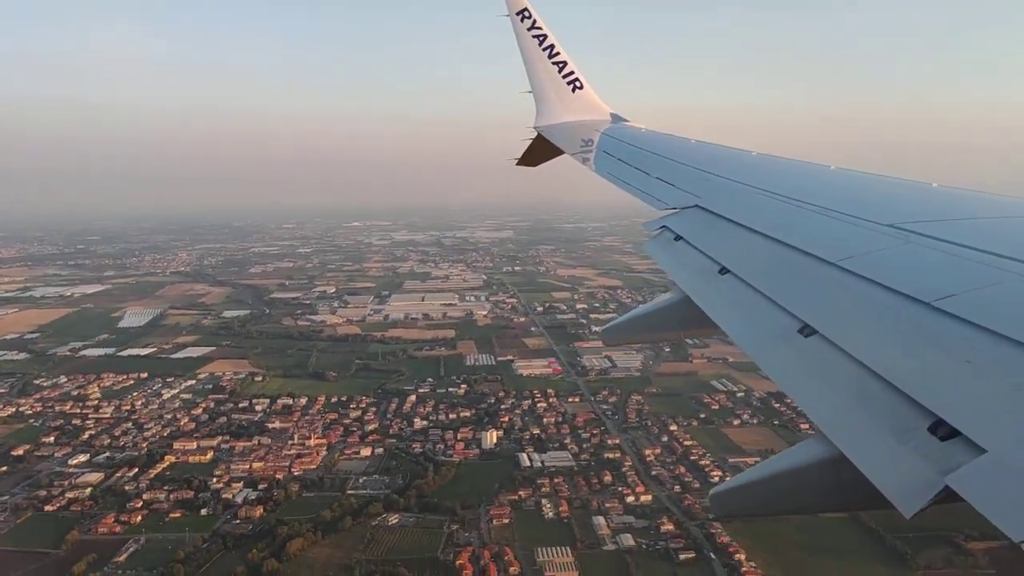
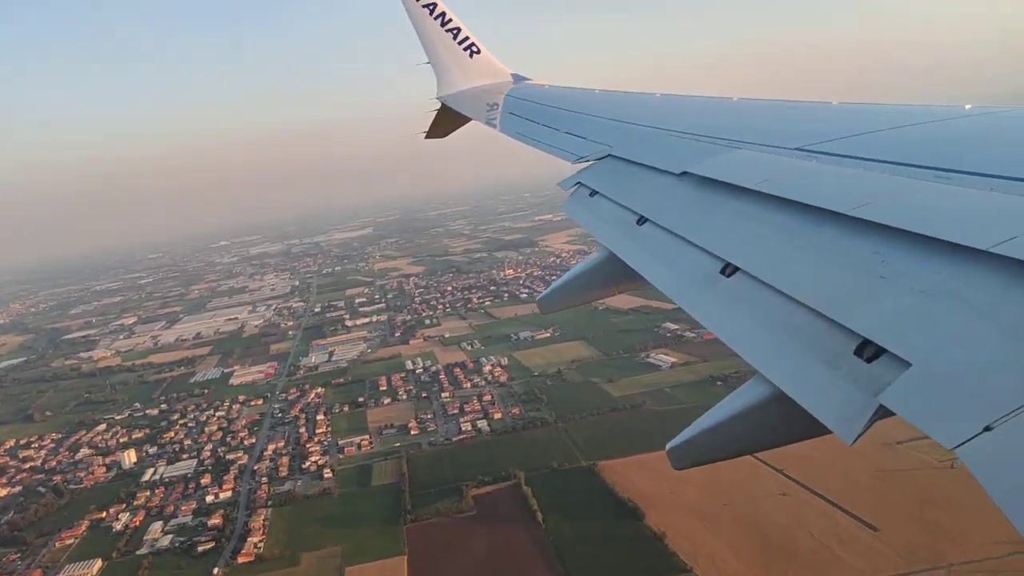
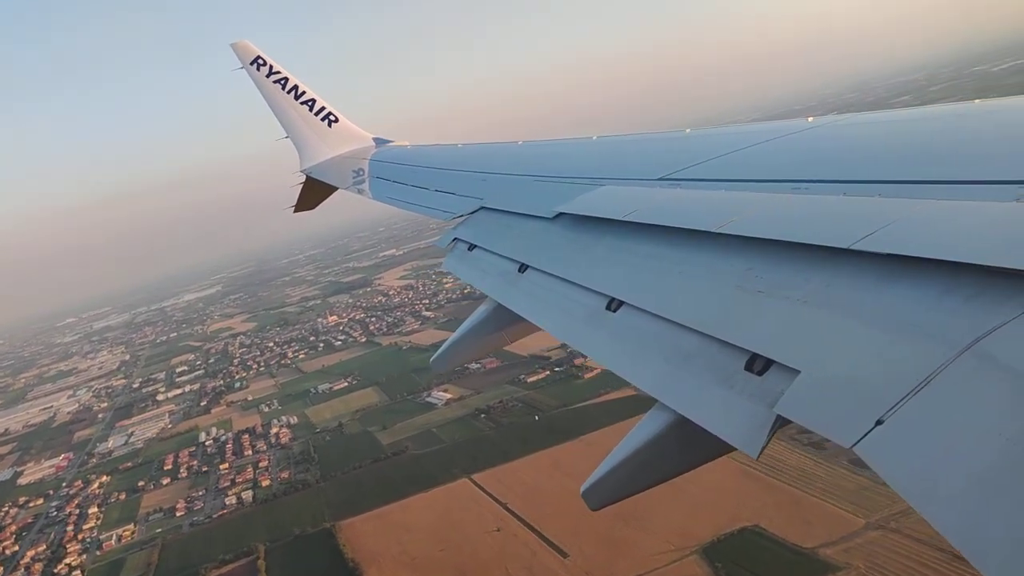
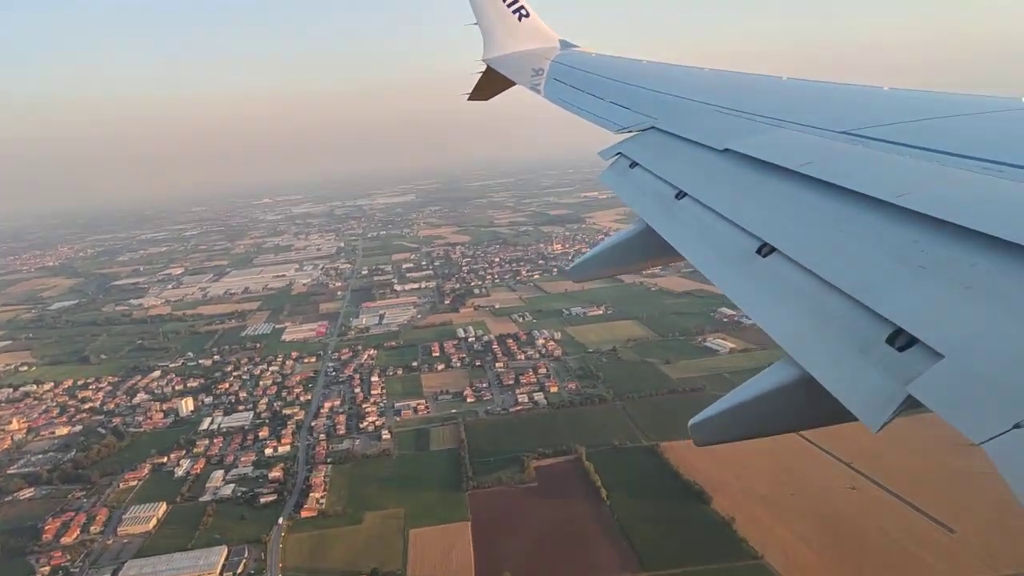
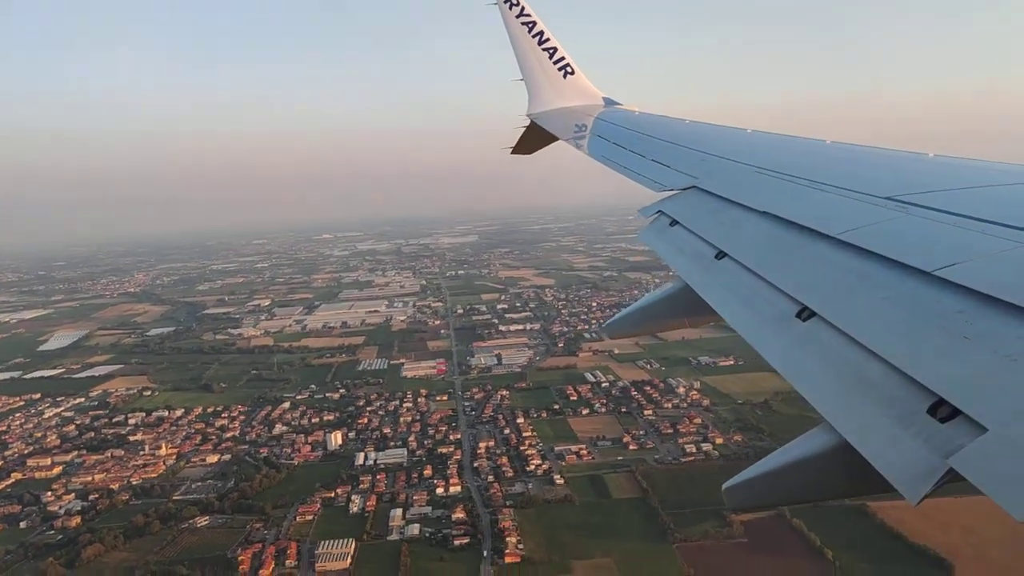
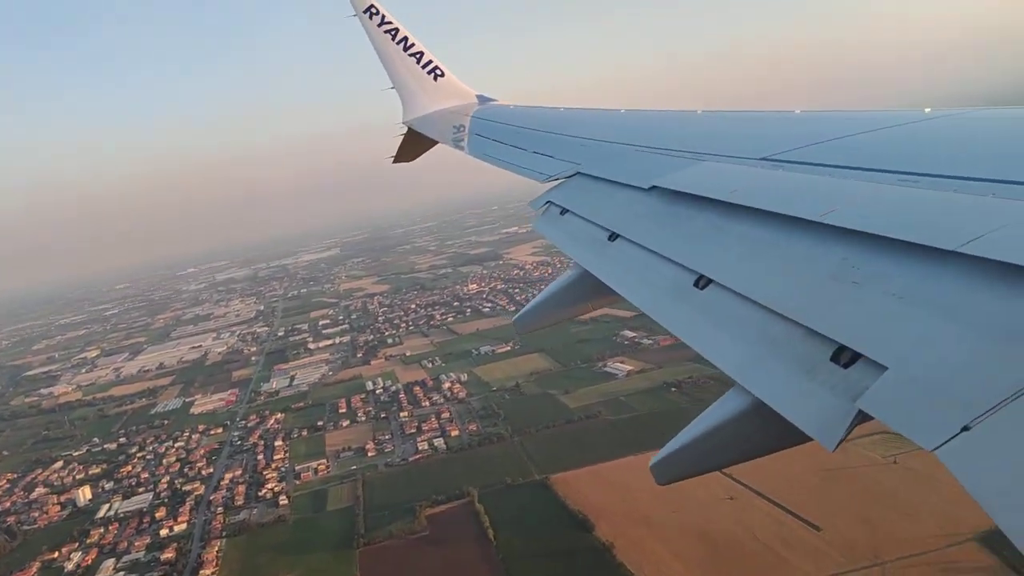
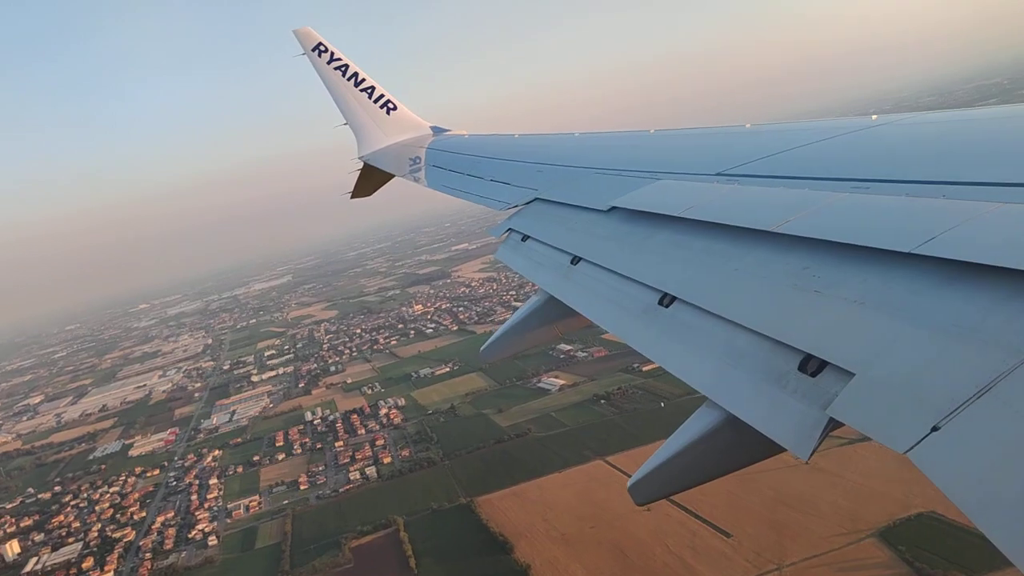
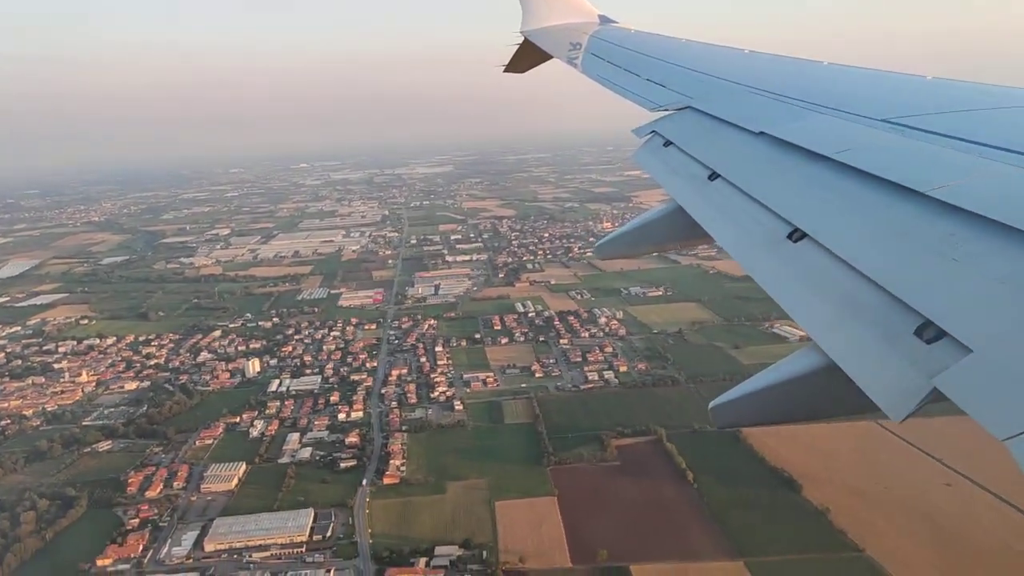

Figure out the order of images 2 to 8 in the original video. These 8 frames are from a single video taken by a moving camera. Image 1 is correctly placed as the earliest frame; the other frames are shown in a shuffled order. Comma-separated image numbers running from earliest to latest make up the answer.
5, 8, 4, 2, 6, 7, 3
